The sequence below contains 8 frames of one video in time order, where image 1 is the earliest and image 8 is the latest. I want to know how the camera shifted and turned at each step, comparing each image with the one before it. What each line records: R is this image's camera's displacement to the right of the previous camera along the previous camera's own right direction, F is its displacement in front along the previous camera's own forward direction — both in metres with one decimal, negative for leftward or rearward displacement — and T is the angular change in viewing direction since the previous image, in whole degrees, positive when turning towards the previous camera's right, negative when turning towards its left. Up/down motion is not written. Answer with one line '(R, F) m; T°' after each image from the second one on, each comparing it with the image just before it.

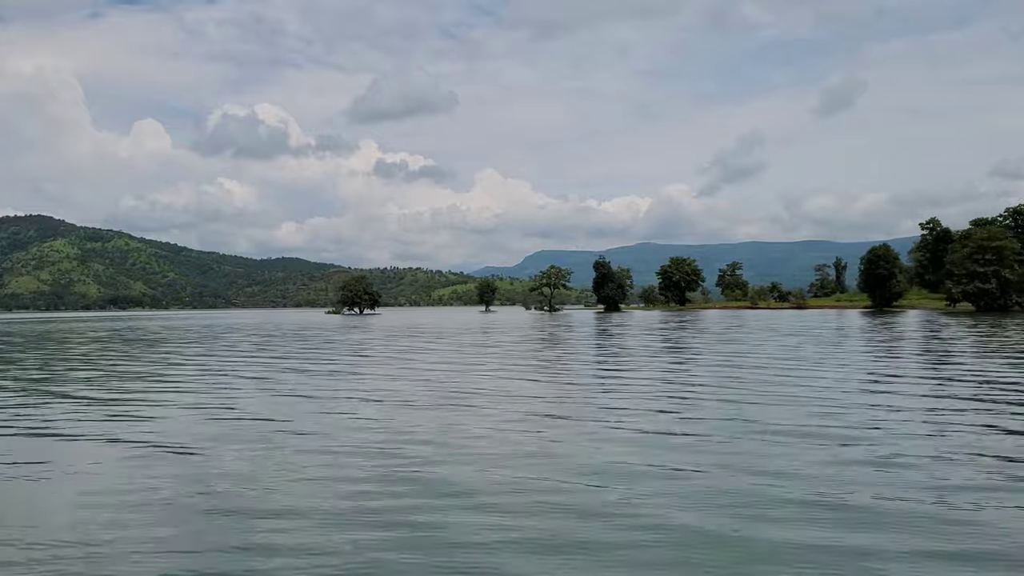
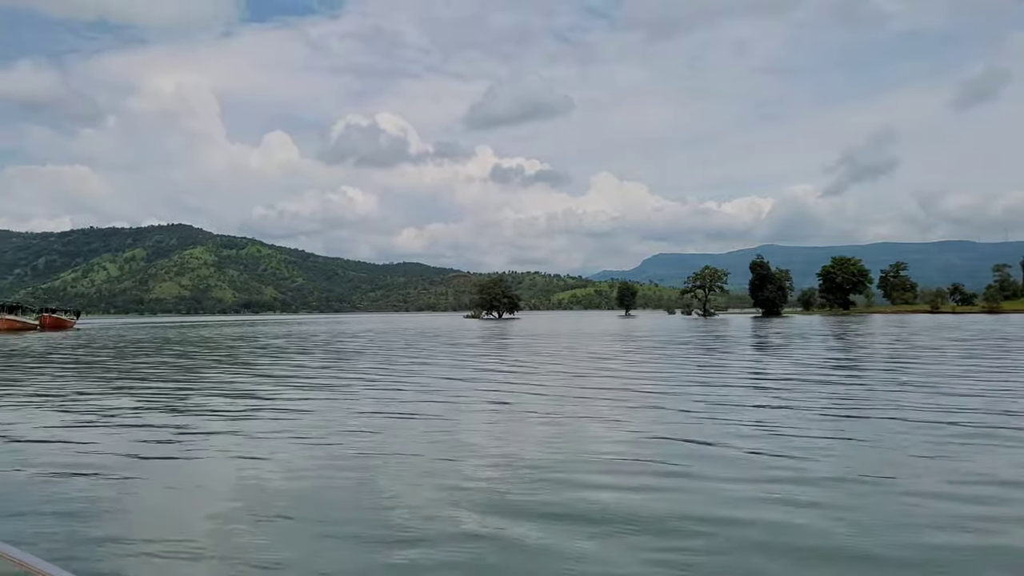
(-2.9, +4.3) m; -8°
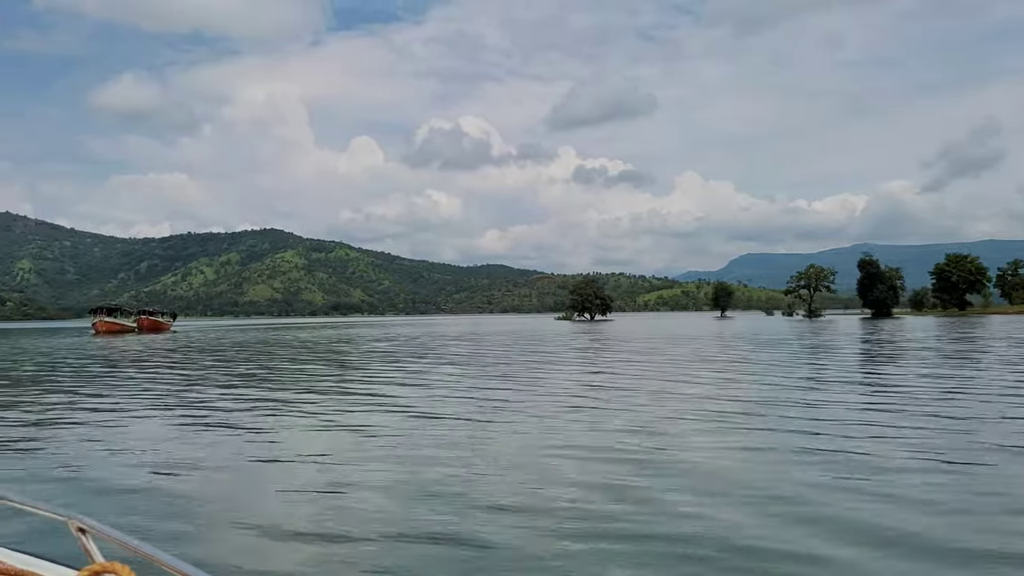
(-0.8, +1.7) m; -5°
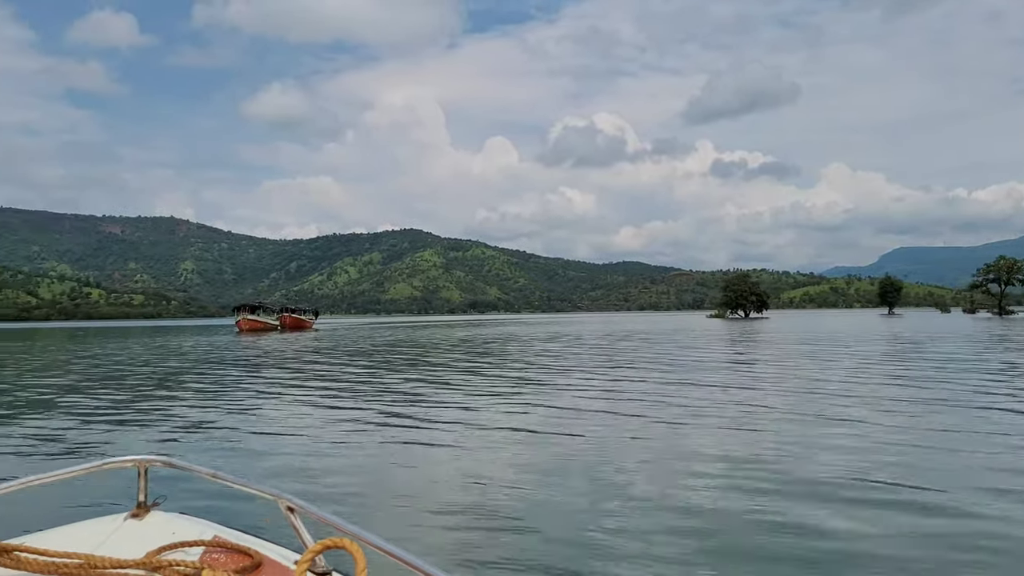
(-1.0, +2.6) m; -9°
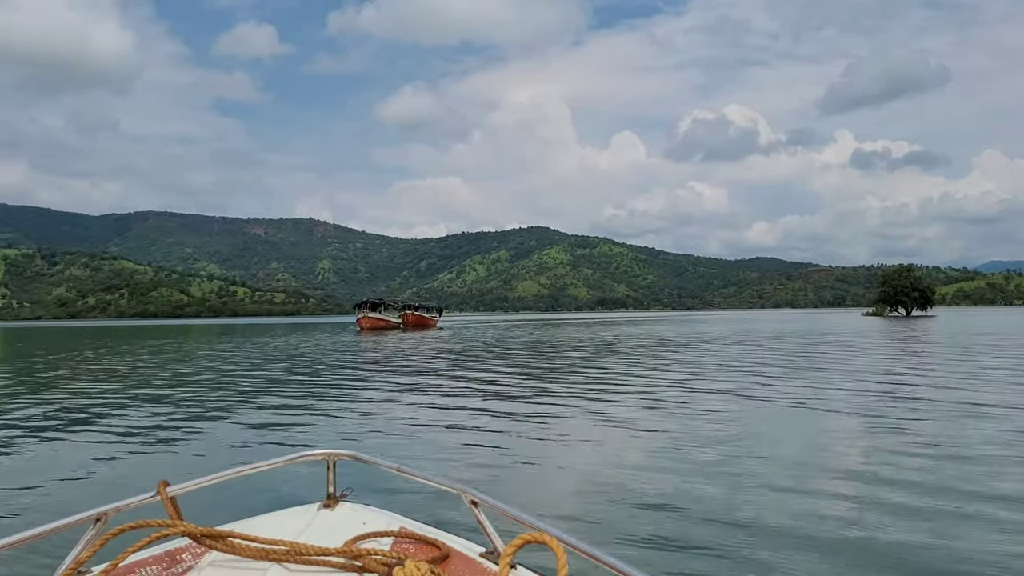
(-2.6, +0.2) m; -8°
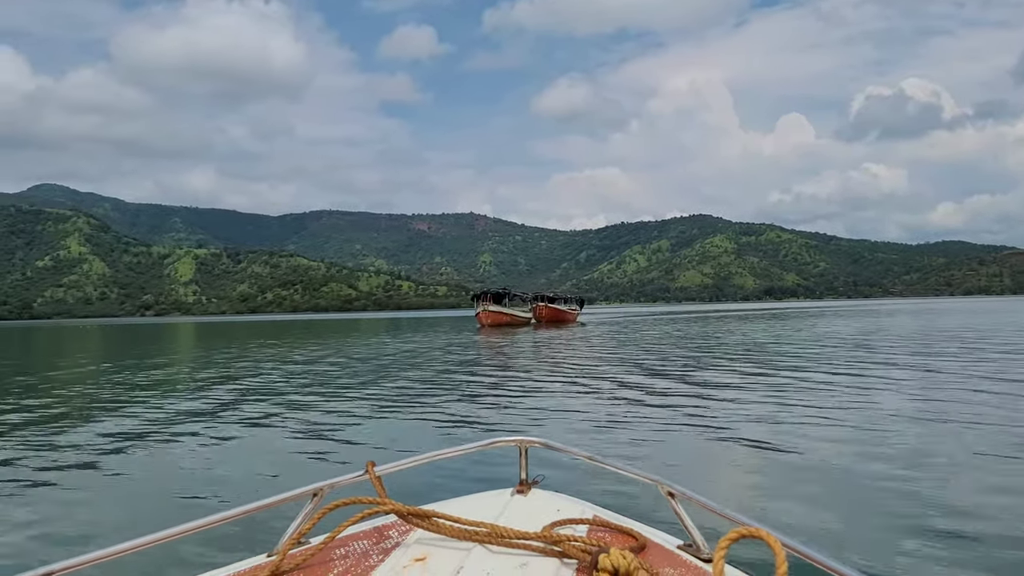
(-2.4, +1.2) m; -10°
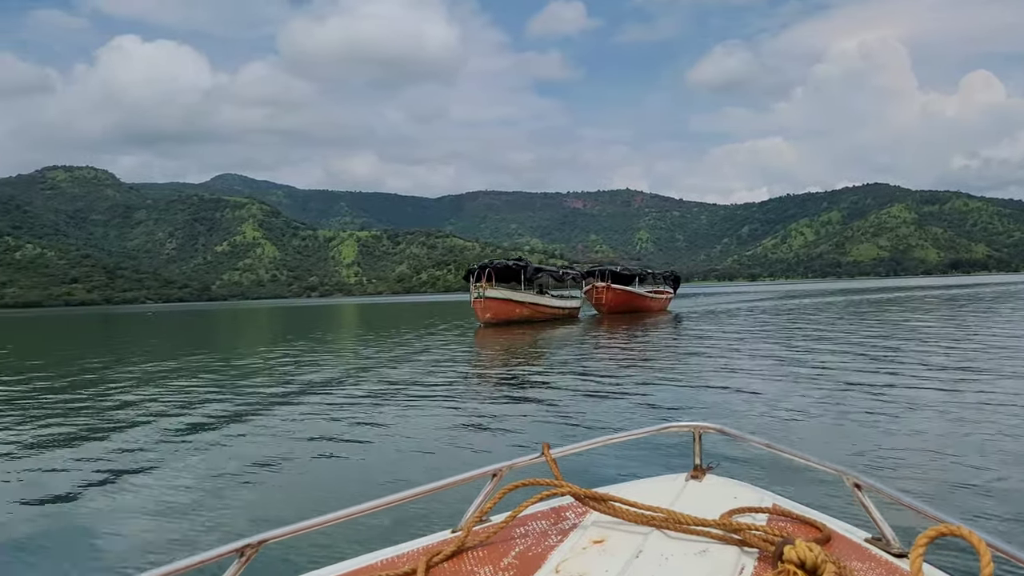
(-1.1, +1.4) m; -10°
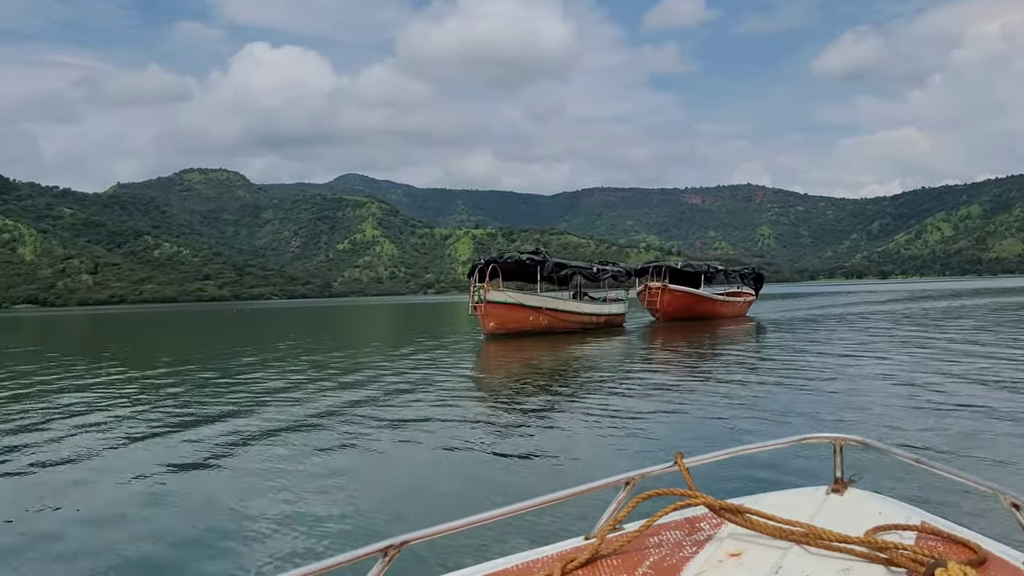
(-0.9, +1.1) m; -7°
